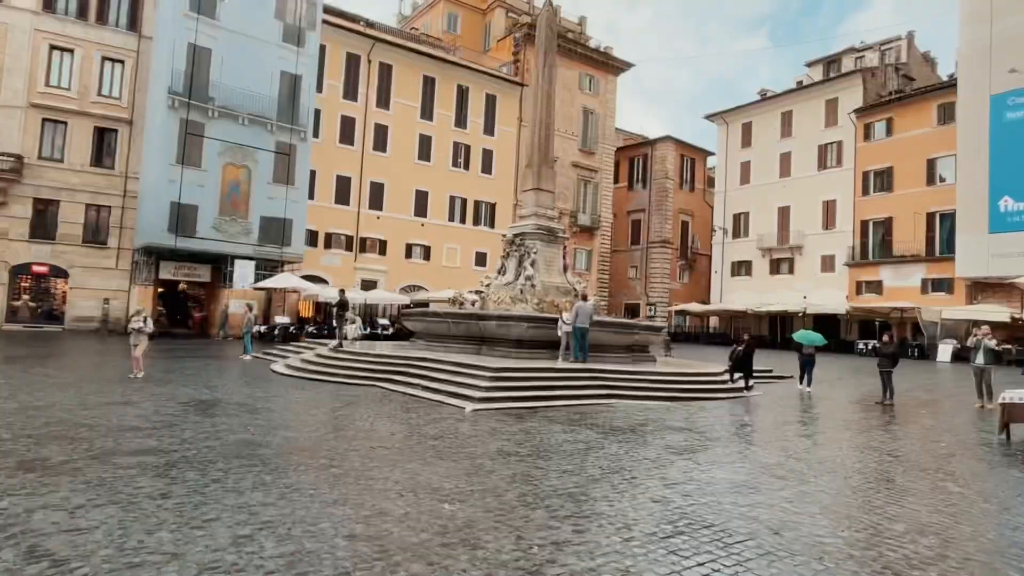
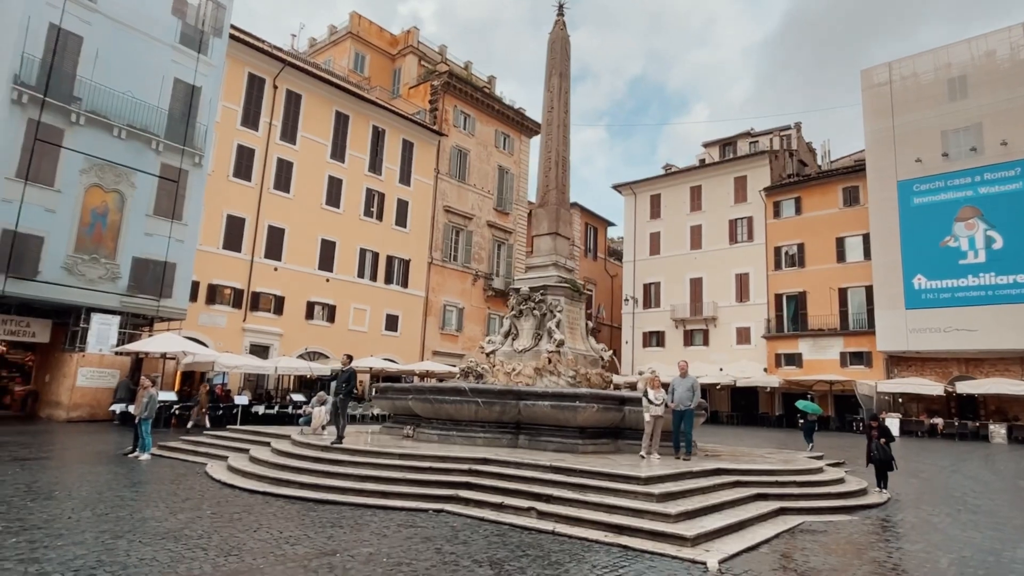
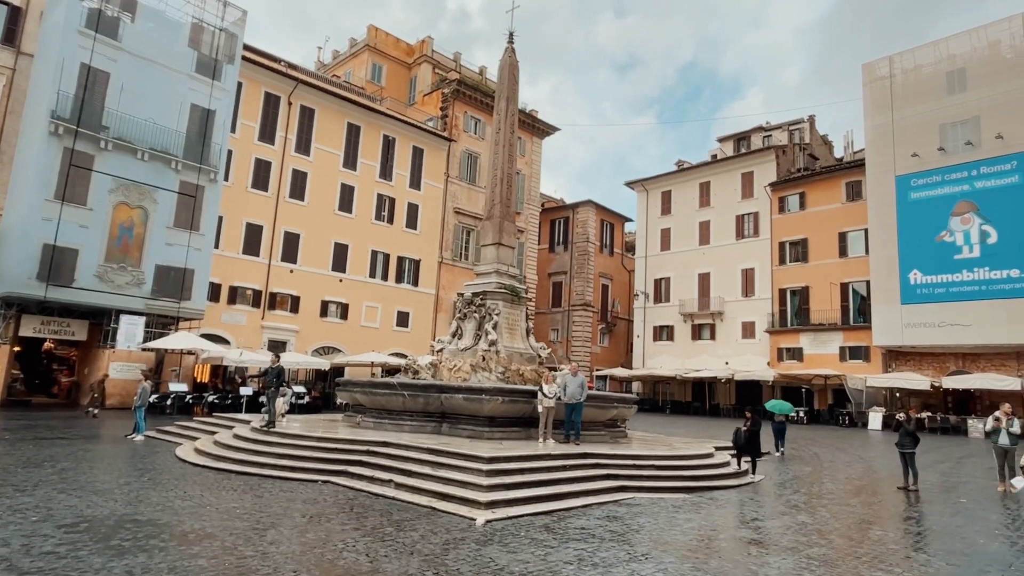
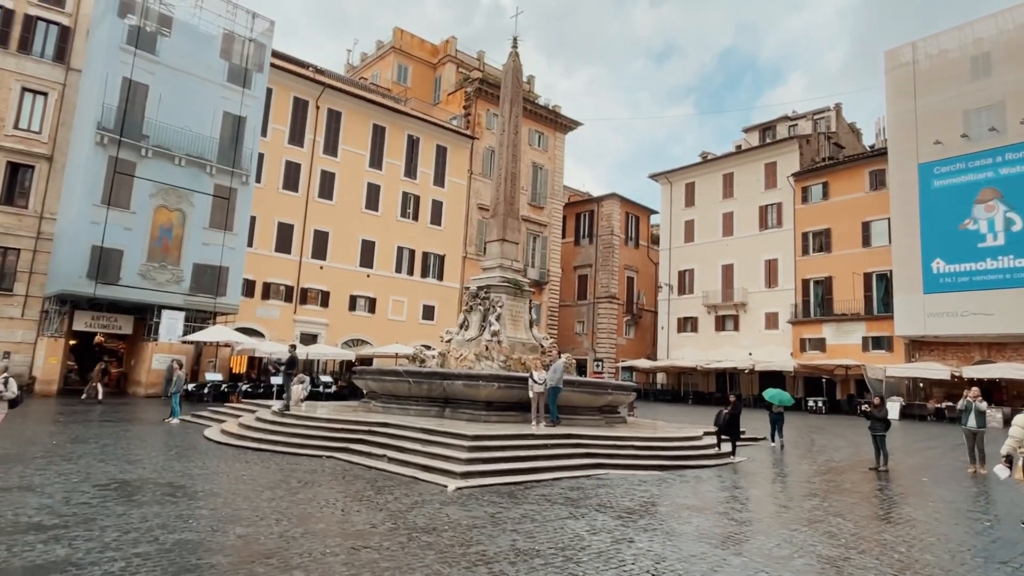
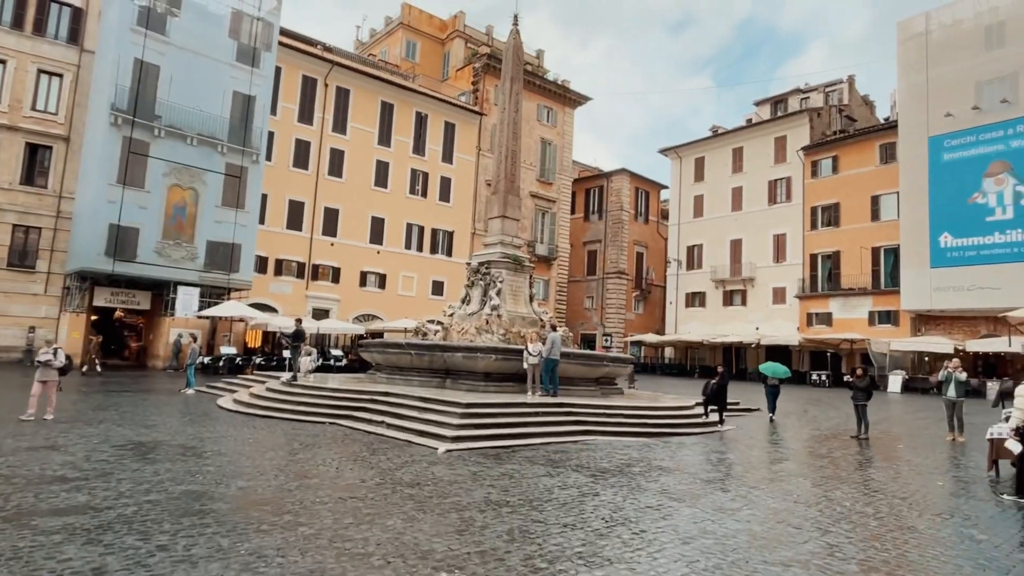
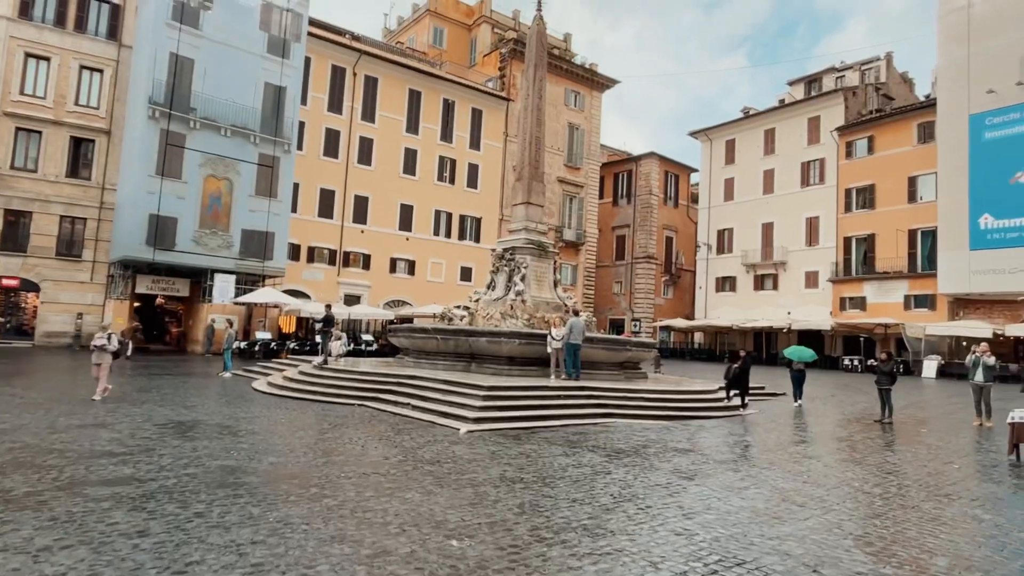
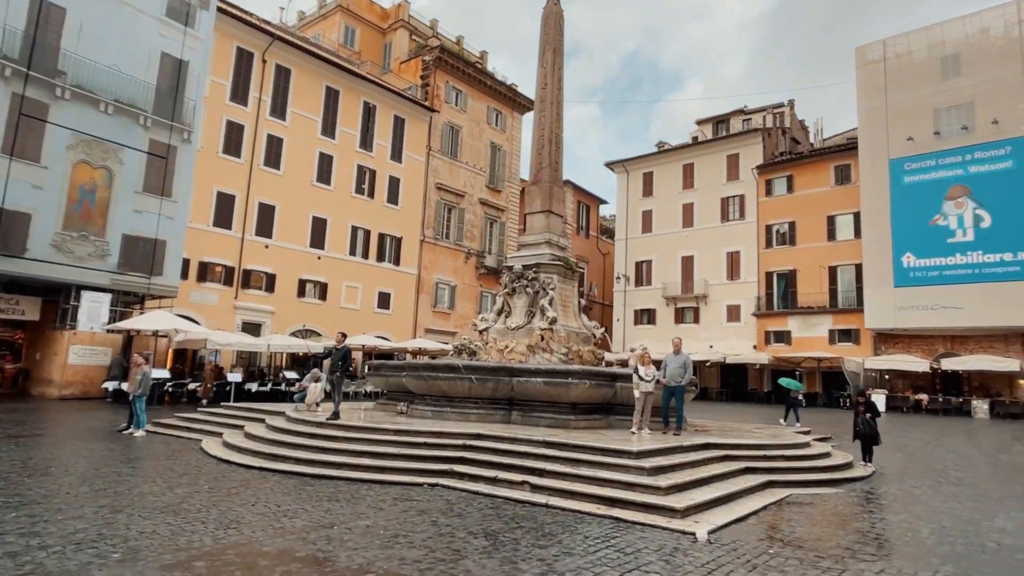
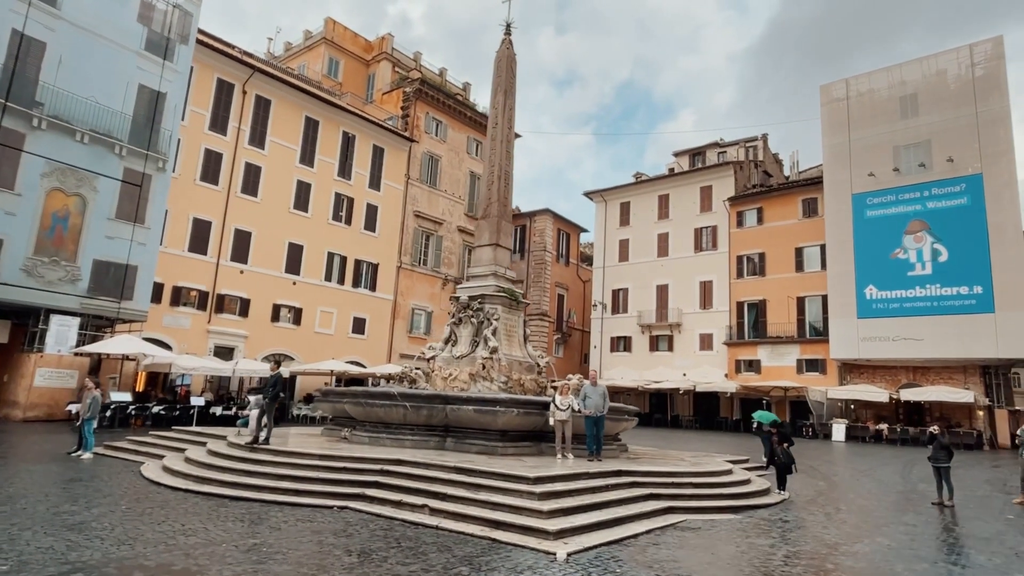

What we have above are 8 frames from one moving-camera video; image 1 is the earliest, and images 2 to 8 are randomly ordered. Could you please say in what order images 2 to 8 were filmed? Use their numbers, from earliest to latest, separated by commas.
6, 5, 4, 3, 8, 2, 7
